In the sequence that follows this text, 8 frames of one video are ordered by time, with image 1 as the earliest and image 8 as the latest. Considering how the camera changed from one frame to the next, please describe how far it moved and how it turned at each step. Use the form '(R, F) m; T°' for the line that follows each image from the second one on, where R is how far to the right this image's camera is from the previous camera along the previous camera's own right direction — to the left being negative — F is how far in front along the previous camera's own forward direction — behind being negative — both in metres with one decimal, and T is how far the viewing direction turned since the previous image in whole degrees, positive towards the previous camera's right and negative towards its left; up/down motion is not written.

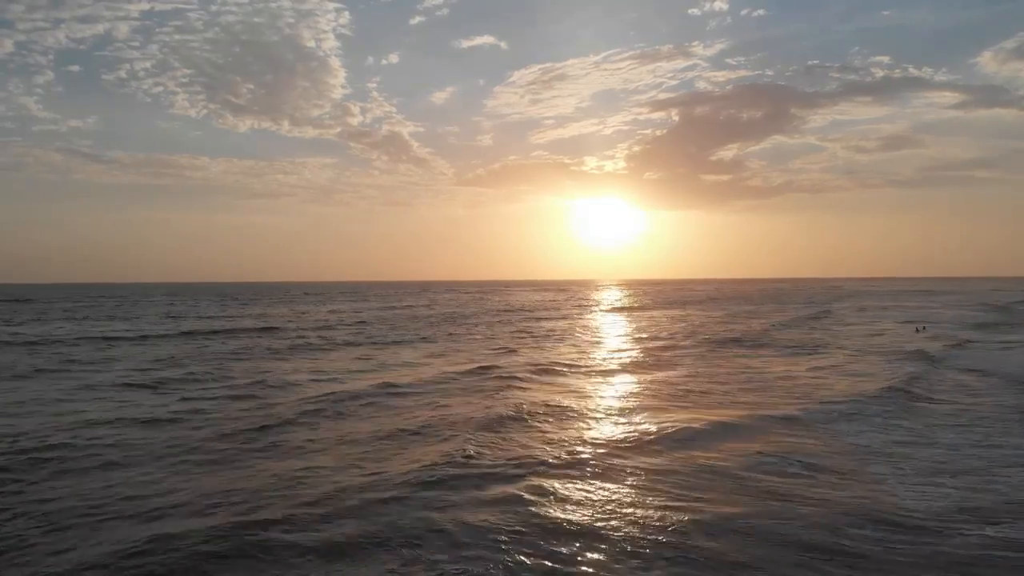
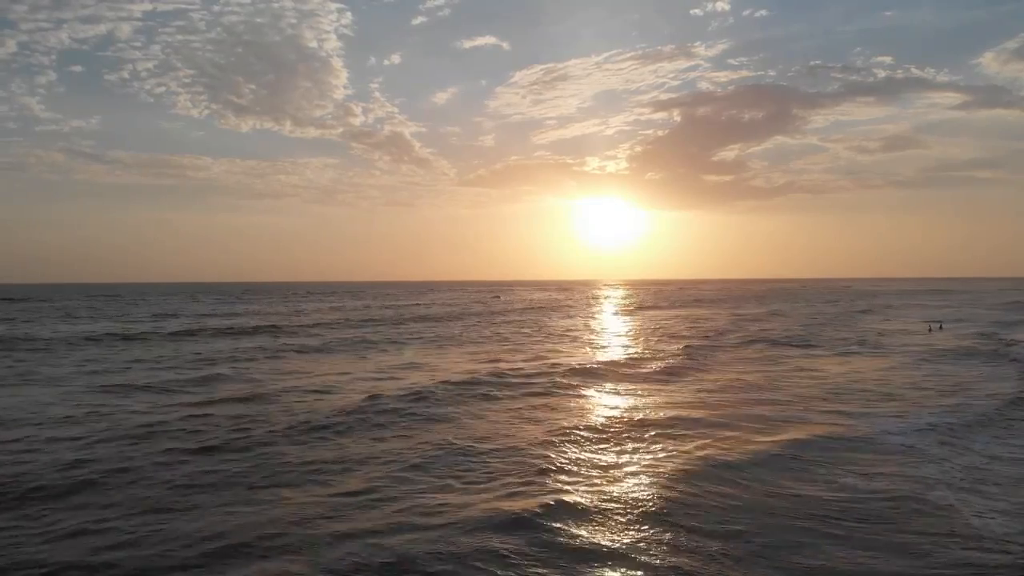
(-0.8, +1.0) m; 0°
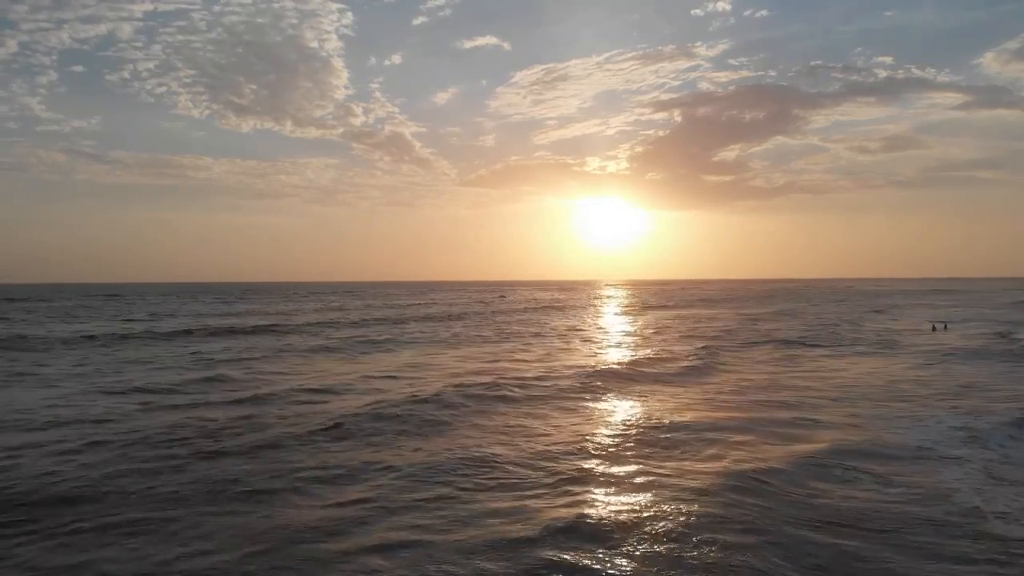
(-1.0, -1.2) m; 0°
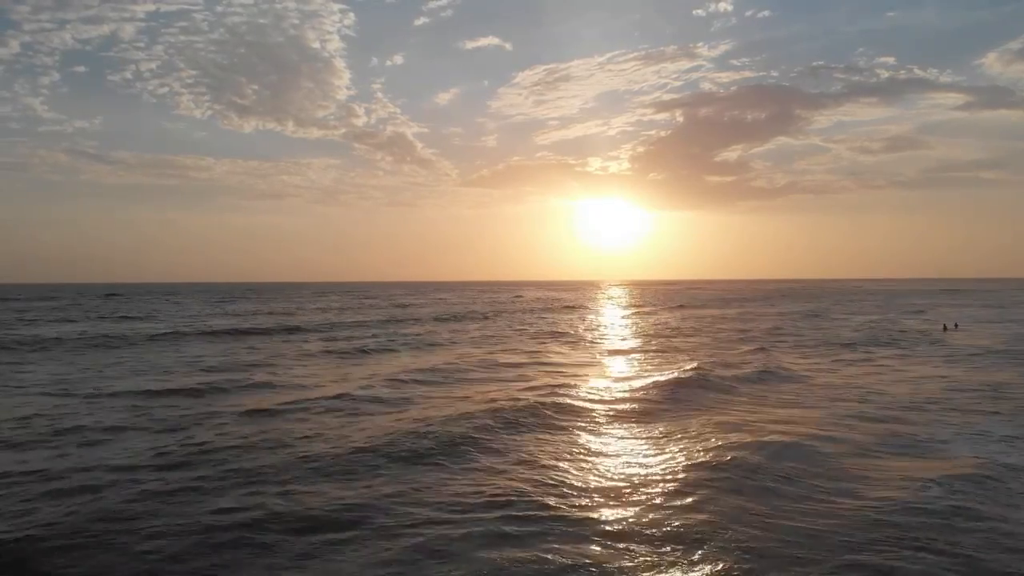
(-1.1, -0.5) m; 0°
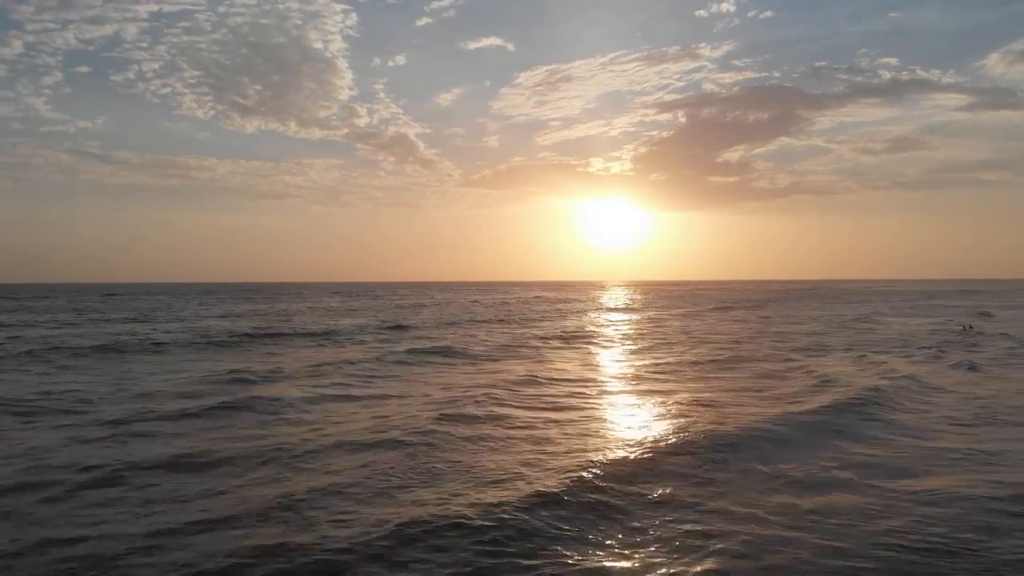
(-0.5, +1.1) m; 0°
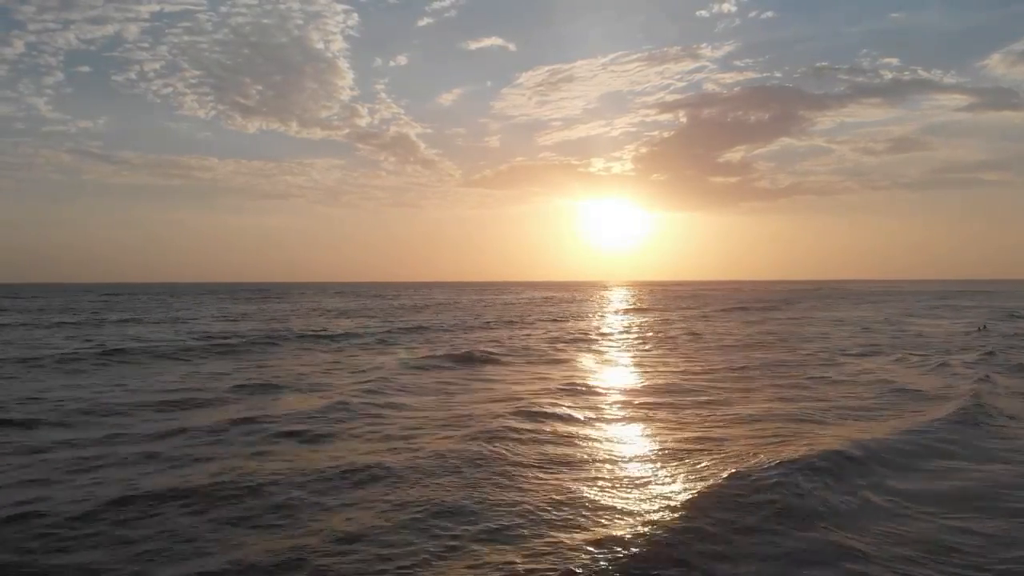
(-0.2, +1.0) m; 0°
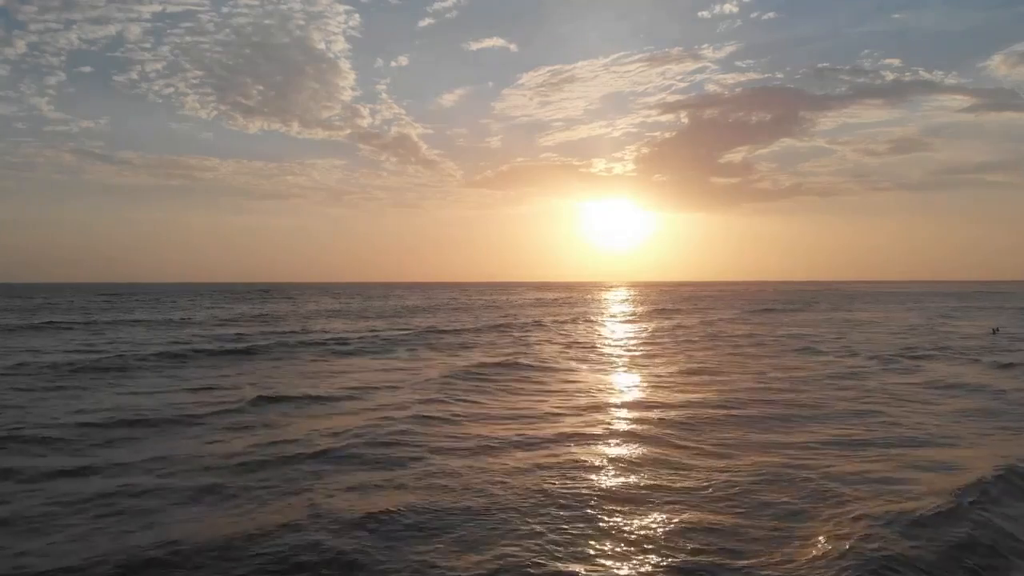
(-0.5, +2.2) m; 0°
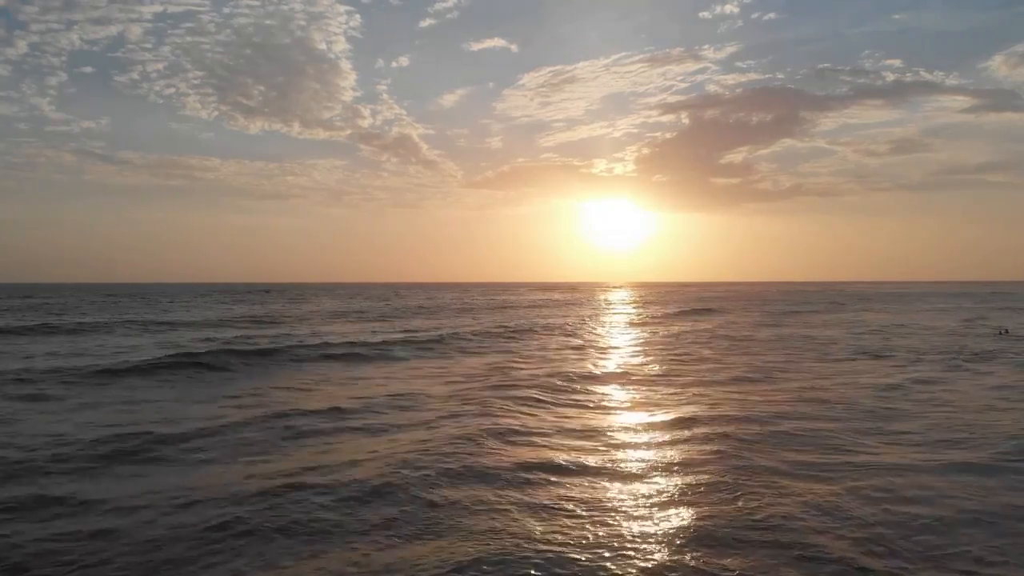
(-0.5, +1.5) m; 0°
